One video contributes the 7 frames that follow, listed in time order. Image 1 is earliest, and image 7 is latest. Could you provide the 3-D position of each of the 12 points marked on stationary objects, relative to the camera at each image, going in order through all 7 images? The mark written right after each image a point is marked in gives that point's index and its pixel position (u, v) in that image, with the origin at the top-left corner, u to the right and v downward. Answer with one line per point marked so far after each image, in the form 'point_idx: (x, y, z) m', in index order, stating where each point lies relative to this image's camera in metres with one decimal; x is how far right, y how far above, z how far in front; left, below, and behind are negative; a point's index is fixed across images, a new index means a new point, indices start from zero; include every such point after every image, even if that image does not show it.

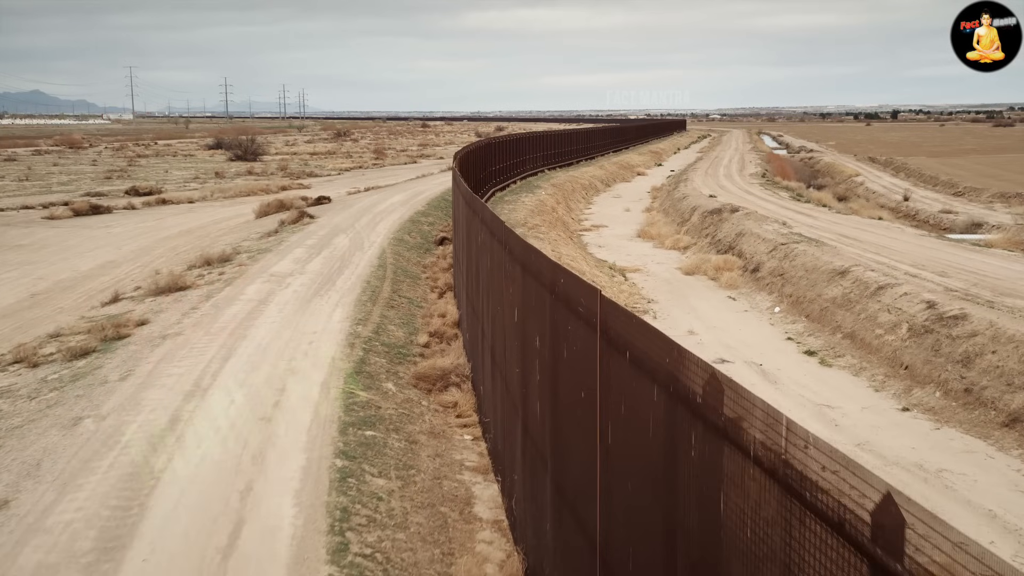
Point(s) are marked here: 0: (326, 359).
0: (-2.3, -0.9, +13.1) m
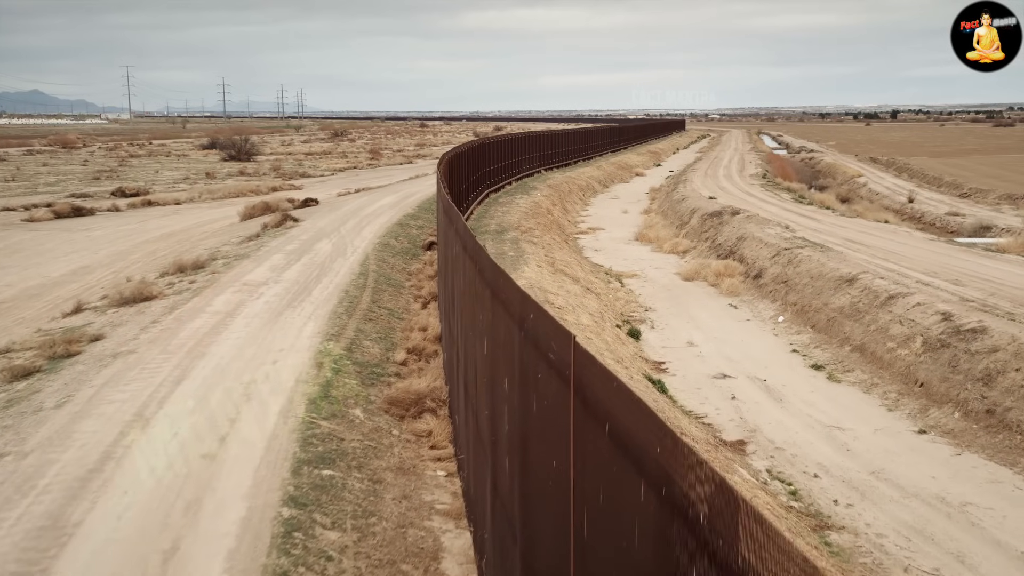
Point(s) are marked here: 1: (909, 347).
0: (-2.5, -1.0, +11.9) m
1: (+6.6, -1.0, +17.7) m
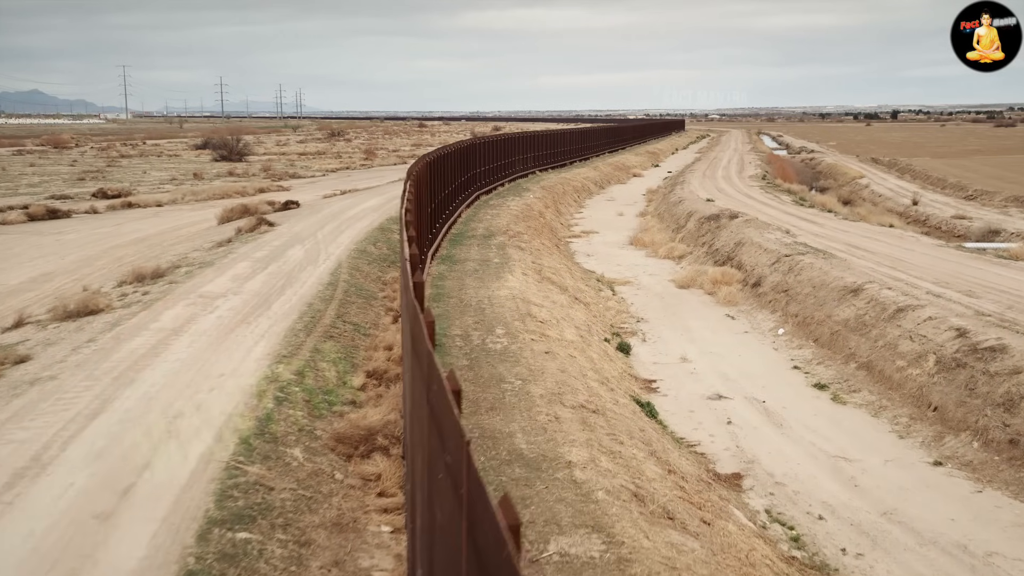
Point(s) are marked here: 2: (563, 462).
0: (-2.8, -1.2, +10.5) m
1: (+6.2, -1.2, +16.3) m
2: (+0.5, -1.7, +10.6) m
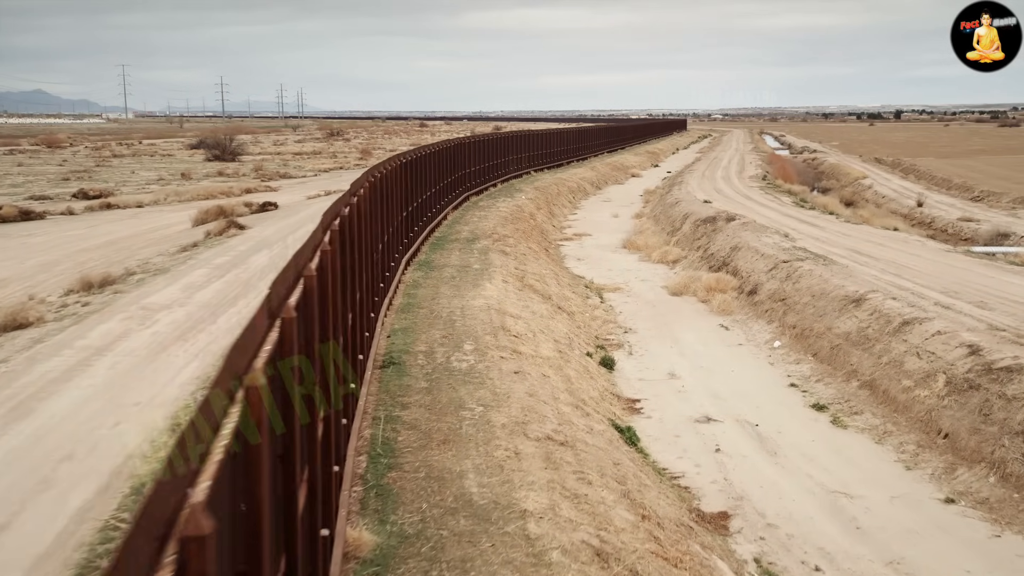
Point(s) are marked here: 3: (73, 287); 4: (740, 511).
0: (-3.3, -1.4, +9.0) m
1: (+5.8, -1.4, +14.8) m
2: (0.0, -1.9, +9.1) m
3: (-8.0, 0.0, +19.4) m
4: (+2.5, -2.5, +11.8) m
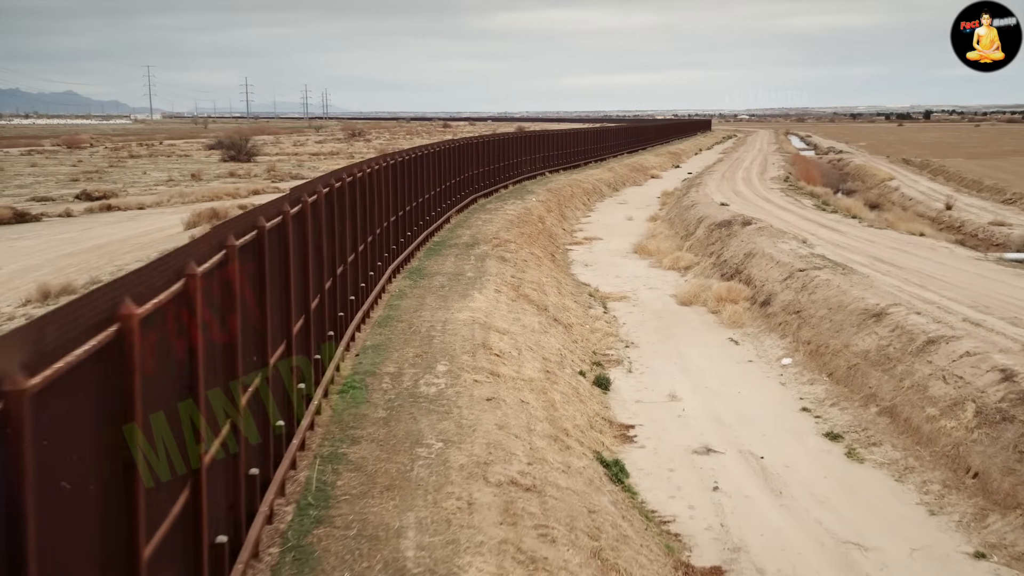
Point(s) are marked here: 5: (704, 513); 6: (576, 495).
0: (-3.8, -1.6, +7.6) m
1: (+5.5, -1.6, +13.2) m
2: (-0.4, -2.1, +7.6) m
3: (-8.2, -0.2, +18.1) m
4: (+2.2, -2.7, +10.2) m
5: (+2.1, -2.5, +11.7) m
6: (+0.6, -2.0, +10.5) m
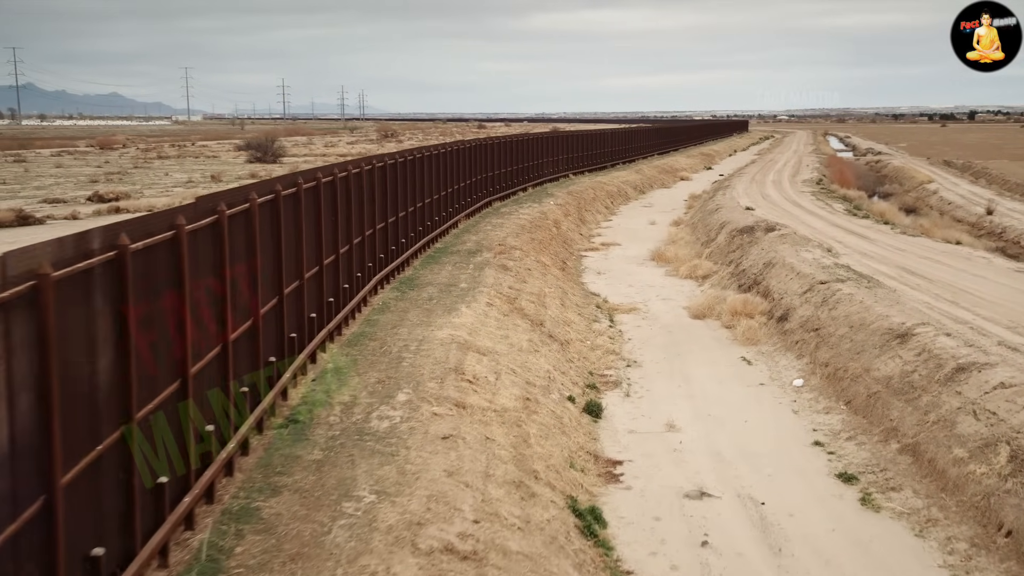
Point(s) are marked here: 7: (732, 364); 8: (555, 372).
0: (-4.3, -1.8, +6.2) m
1: (+5.1, -1.9, +11.4) m
2: (-1.0, -2.3, +6.0) m
3: (-8.4, -0.4, +16.8) m
4: (+1.7, -2.9, +8.6) m
5: (+1.7, -2.7, +10.1) m
6: (+0.1, -2.3, +8.9) m
7: (+3.9, -1.3, +18.8) m
8: (+0.7, -1.3, +16.4) m
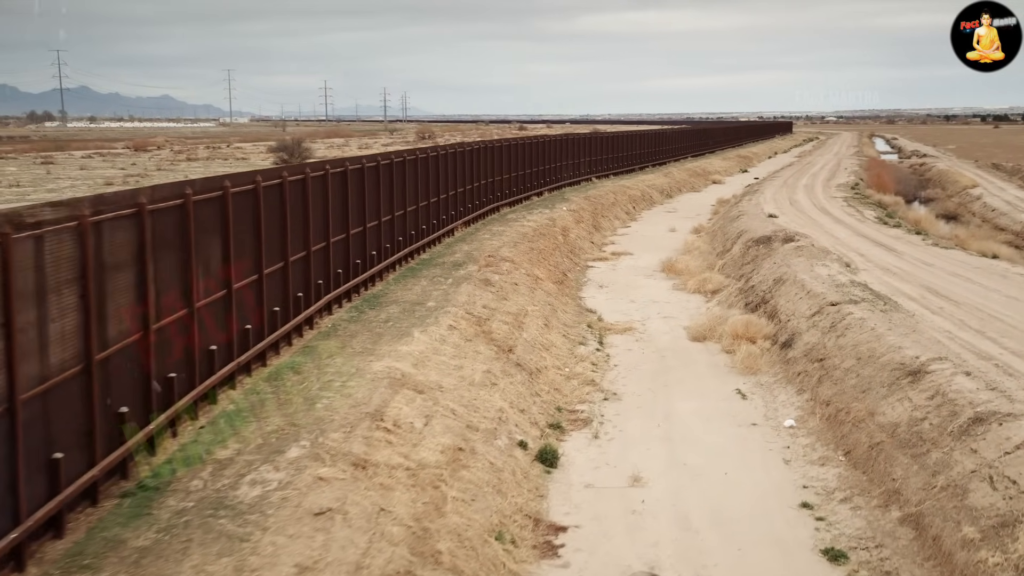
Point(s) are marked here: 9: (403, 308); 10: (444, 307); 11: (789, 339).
0: (-5.5, -2.1, +4.3) m
1: (+4.2, -2.2, +9.1) m
2: (-2.1, -2.6, +4.0) m
3: (-9.1, -0.7, +15.1) m
4: (+0.6, -3.3, +6.4) m
5: (+0.7, -3.1, +7.9) m
6: (-0.9, -2.6, +6.8) m
7: (+3.3, -1.7, +16.5) m
8: (0.0, -1.7, +14.3) m
9: (-1.9, -0.4, +18.7) m
10: (-1.2, -0.4, +18.6) m
11: (+4.7, -0.9, +18.2) m
